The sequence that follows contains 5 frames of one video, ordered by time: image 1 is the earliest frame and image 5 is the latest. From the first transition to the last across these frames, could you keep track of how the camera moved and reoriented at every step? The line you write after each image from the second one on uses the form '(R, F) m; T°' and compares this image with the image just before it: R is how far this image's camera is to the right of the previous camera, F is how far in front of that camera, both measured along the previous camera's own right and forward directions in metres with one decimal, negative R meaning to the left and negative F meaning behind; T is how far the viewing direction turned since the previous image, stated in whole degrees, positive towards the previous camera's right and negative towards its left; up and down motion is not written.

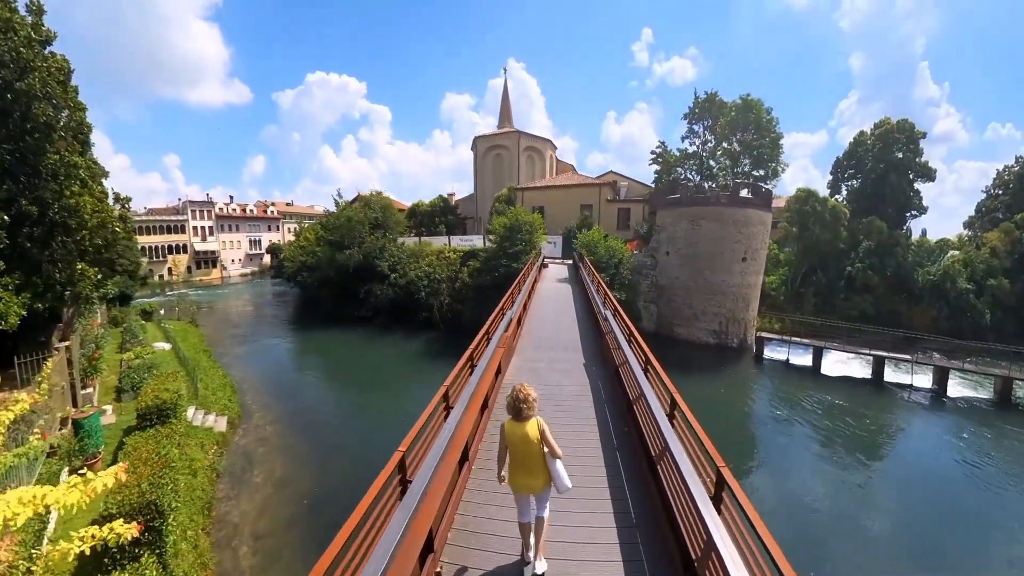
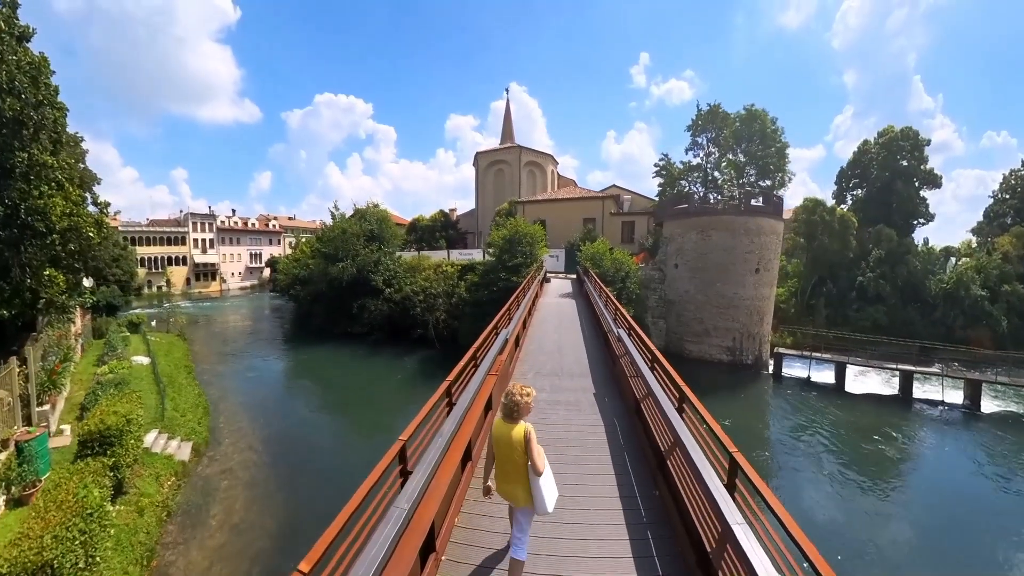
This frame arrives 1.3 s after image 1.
(+0.1, +1.1) m; 0°
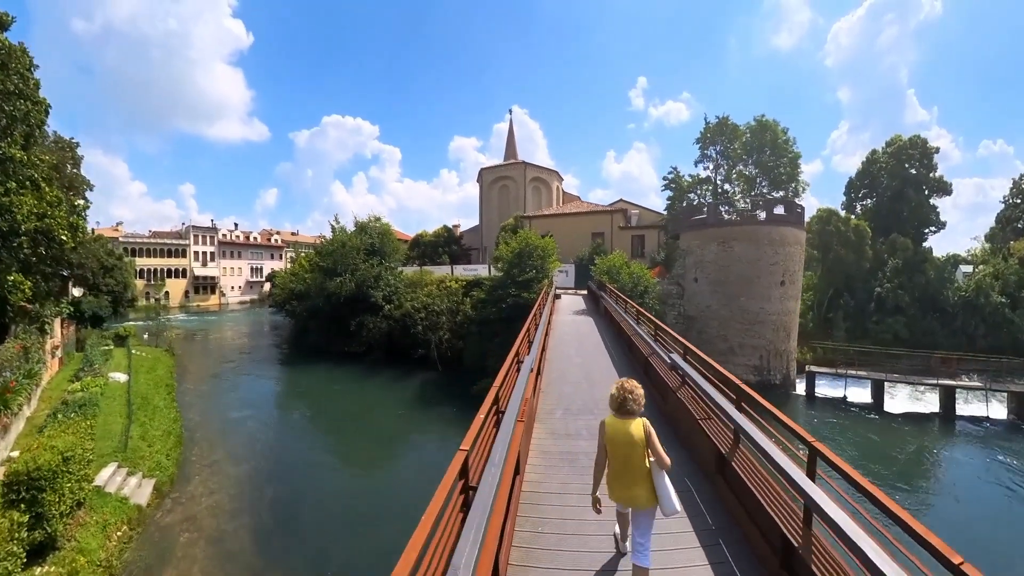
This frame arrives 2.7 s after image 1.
(-0.2, +1.3) m; 0°
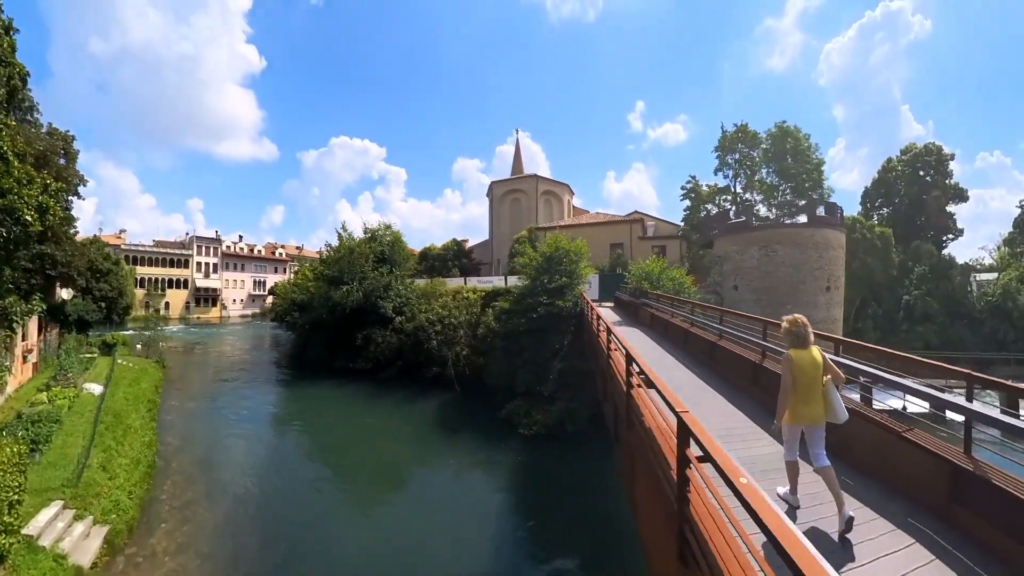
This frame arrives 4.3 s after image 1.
(-0.7, +1.6) m; -1°
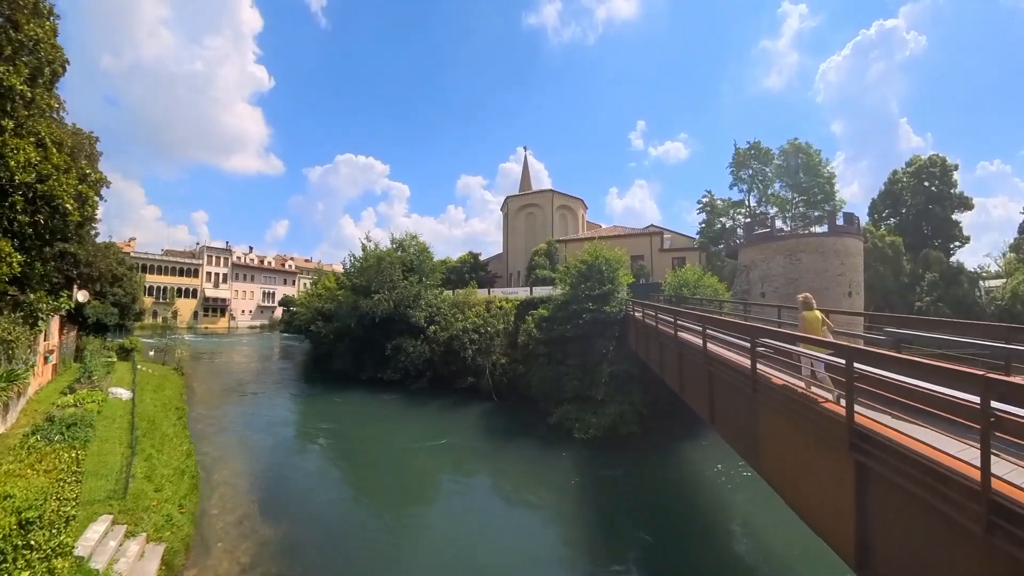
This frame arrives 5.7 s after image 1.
(-1.2, -0.2) m; 0°
